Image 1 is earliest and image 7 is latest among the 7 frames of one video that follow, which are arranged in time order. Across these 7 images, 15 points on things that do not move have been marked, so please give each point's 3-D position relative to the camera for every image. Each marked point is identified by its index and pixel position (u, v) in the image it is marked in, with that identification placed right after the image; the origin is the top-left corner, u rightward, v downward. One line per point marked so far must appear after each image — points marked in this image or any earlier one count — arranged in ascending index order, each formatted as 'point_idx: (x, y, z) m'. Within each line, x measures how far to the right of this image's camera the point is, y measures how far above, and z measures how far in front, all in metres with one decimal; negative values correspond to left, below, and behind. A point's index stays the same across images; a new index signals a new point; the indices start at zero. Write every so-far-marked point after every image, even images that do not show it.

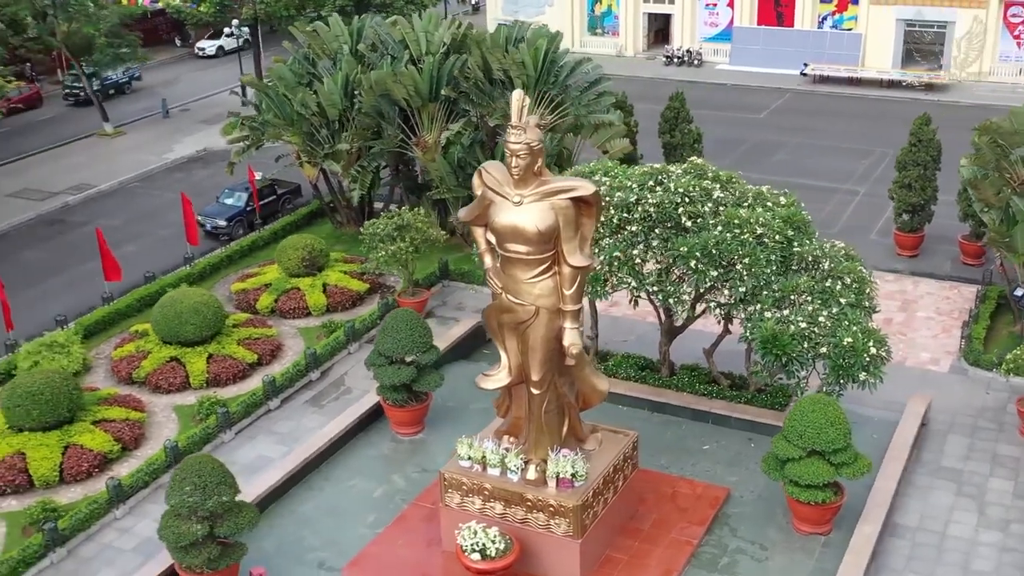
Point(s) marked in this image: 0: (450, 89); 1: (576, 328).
0: (-0.9, +3.0, +17.4) m
1: (+0.6, -0.3, +9.9) m
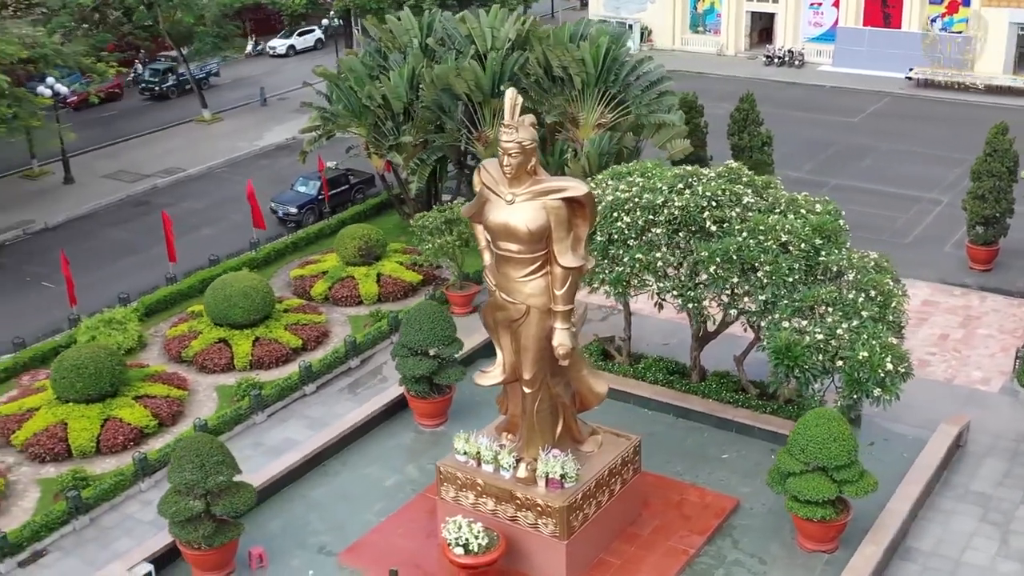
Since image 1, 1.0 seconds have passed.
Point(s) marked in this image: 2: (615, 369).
0: (0.0, +3.1, +17.4) m
1: (+0.5, -0.3, +9.8) m
2: (+1.2, -1.0, +14.0) m
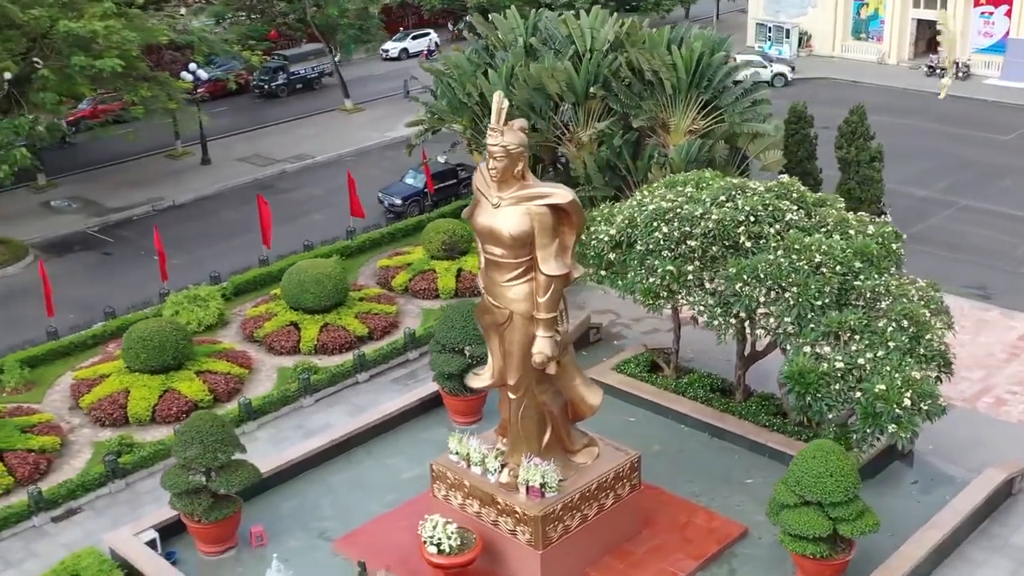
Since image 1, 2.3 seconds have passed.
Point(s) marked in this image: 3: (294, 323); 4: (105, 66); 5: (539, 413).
0: (+1.3, +3.0, +17.3) m
1: (+0.3, -0.4, +9.7) m
2: (+1.7, -1.1, +13.7) m
3: (-3.0, -0.5, +16.1) m
4: (-6.1, +3.3, +17.4) m
5: (+0.2, -1.1, +10.3) m
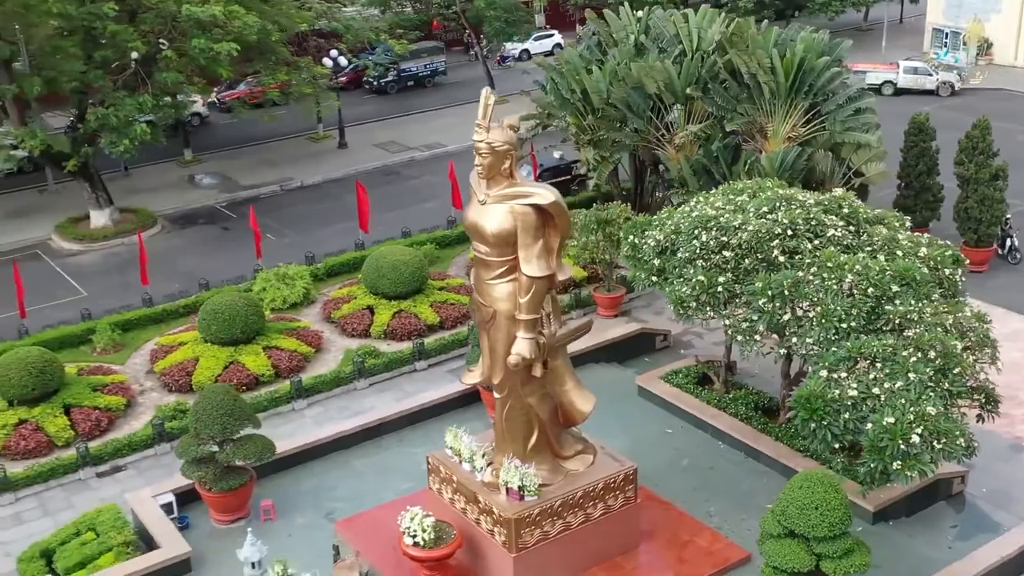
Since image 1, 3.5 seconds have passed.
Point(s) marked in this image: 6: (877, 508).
0: (+2.7, +2.9, +16.8) m
1: (+0.1, -0.4, +9.6) m
2: (+2.2, -1.2, +13.3) m
3: (-2.0, -0.3, +16.5) m
4: (-4.6, +3.8, +18.3) m
5: (+0.1, -1.1, +10.1) m
6: (+3.5, -2.1, +11.2) m
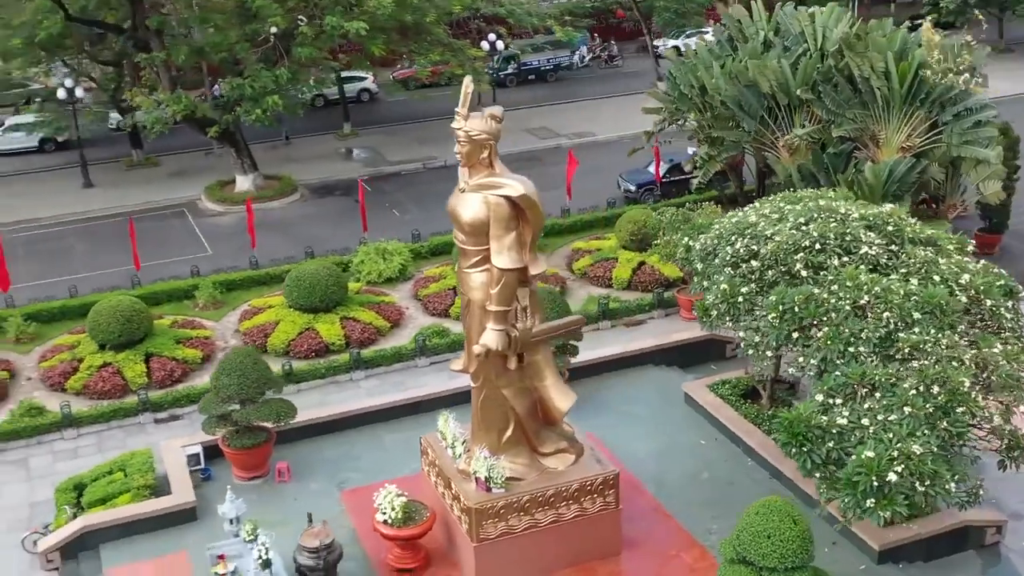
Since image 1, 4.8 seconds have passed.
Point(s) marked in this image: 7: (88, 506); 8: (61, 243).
0: (+4.1, +2.7, +16.0) m
1: (-0.1, -0.3, +9.5) m
2: (+2.6, -1.3, +12.8) m
3: (-0.8, 0.0, +16.7) m
4: (-2.6, +4.2, +18.9) m
5: (-0.1, -1.0, +10.1) m
6: (+3.3, -2.3, +10.4) m
7: (-4.2, -2.2, +11.6) m
8: (-7.7, +0.8, +19.8) m
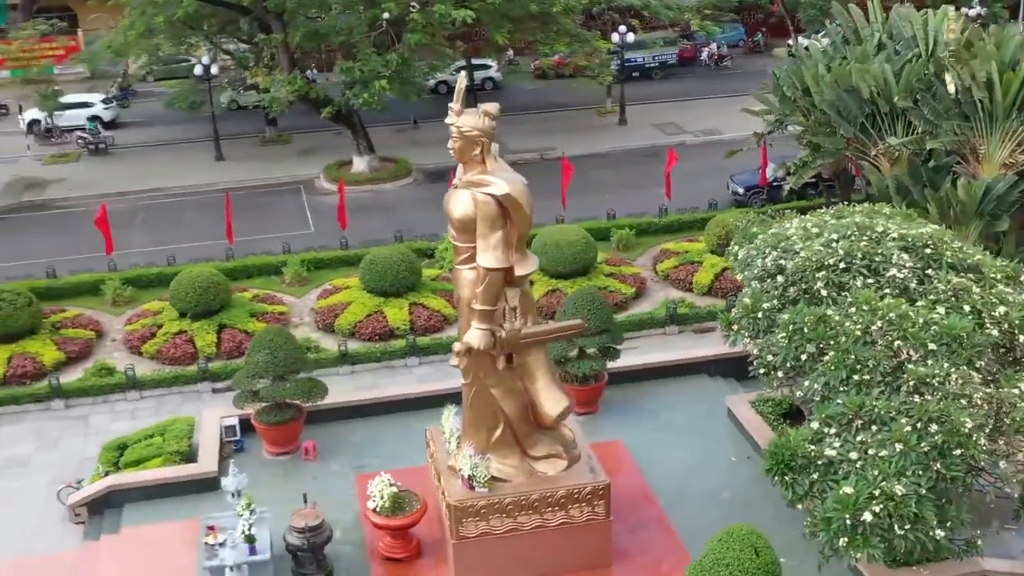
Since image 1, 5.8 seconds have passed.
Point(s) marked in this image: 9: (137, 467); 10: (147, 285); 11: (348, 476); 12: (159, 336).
0: (+5.2, +2.5, +15.1) m
1: (-0.2, -0.3, +9.5) m
2: (+2.8, -1.5, +12.2) m
3: (+0.3, +0.1, +16.7) m
4: (-0.8, +4.5, +19.0) m
5: (-0.2, -1.0, +10.0) m
6: (+3.2, -2.5, +9.8) m
7: (-4.1, -1.9, +12.2) m
8: (-5.9, +1.3, +20.8) m
9: (-3.9, -1.9, +12.1) m
10: (-5.4, 0.0, +17.2) m
11: (-1.7, -1.9, +12.1) m
12: (-4.7, -0.6, +15.4) m
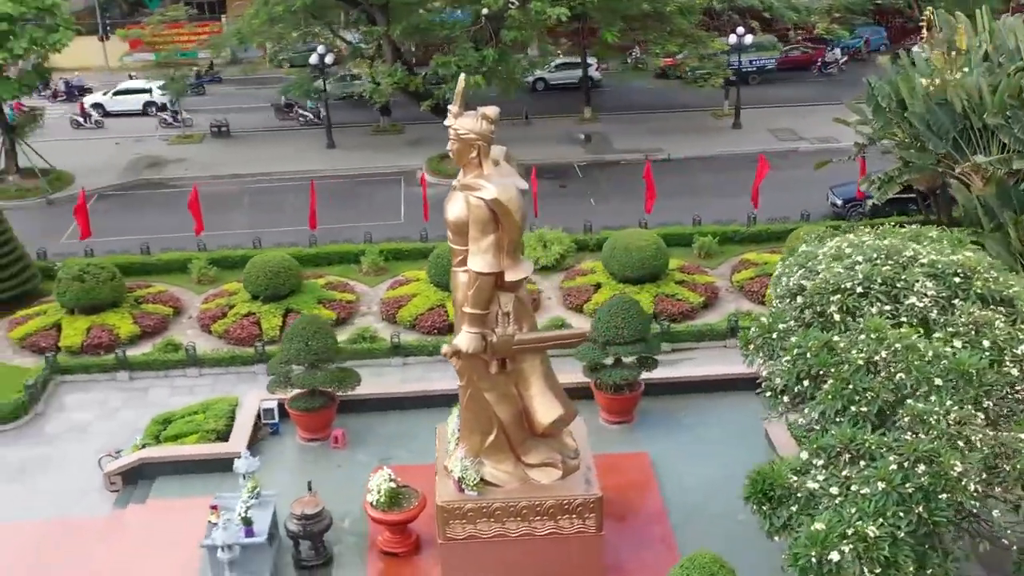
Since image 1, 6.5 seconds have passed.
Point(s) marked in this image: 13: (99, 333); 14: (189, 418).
0: (+6.0, +2.1, +14.2) m
1: (-0.3, -0.4, +9.4) m
2: (+3.1, -1.7, +11.8) m
3: (+1.2, 0.0, +16.5) m
4: (+0.7, +4.5, +19.0) m
5: (-0.2, -1.0, +10.0) m
6: (+3.0, -2.8, +9.3) m
7: (-3.8, -1.7, +12.7) m
8: (-4.2, +1.7, +21.5) m
9: (-3.6, -1.7, +12.6) m
10: (-4.3, +0.3, +17.8) m
11: (-1.5, -1.9, +12.3) m
12: (-3.9, -0.4, +15.9) m
13: (-5.5, -0.6, +15.4) m
14: (-3.6, -1.4, +13.1) m
